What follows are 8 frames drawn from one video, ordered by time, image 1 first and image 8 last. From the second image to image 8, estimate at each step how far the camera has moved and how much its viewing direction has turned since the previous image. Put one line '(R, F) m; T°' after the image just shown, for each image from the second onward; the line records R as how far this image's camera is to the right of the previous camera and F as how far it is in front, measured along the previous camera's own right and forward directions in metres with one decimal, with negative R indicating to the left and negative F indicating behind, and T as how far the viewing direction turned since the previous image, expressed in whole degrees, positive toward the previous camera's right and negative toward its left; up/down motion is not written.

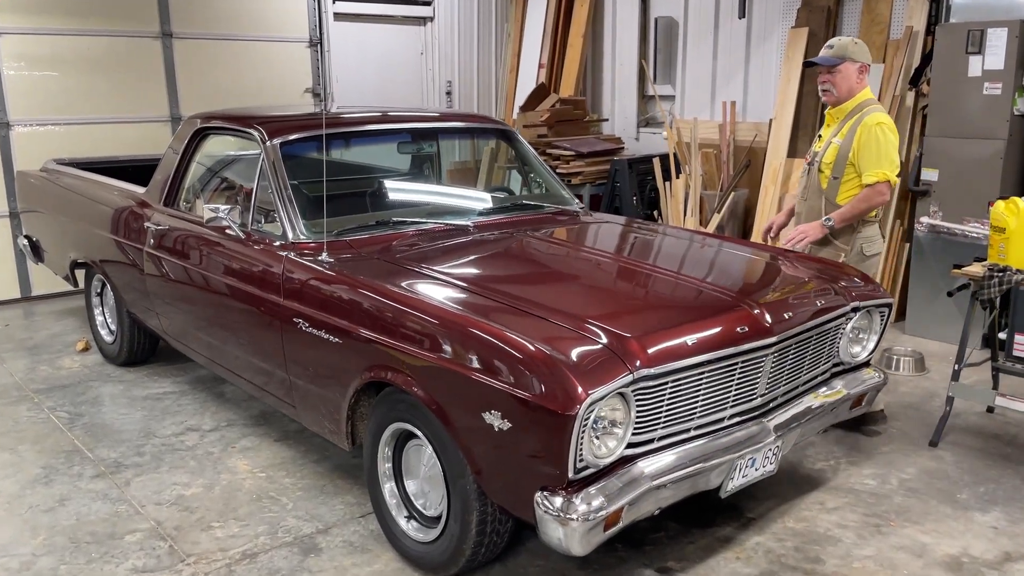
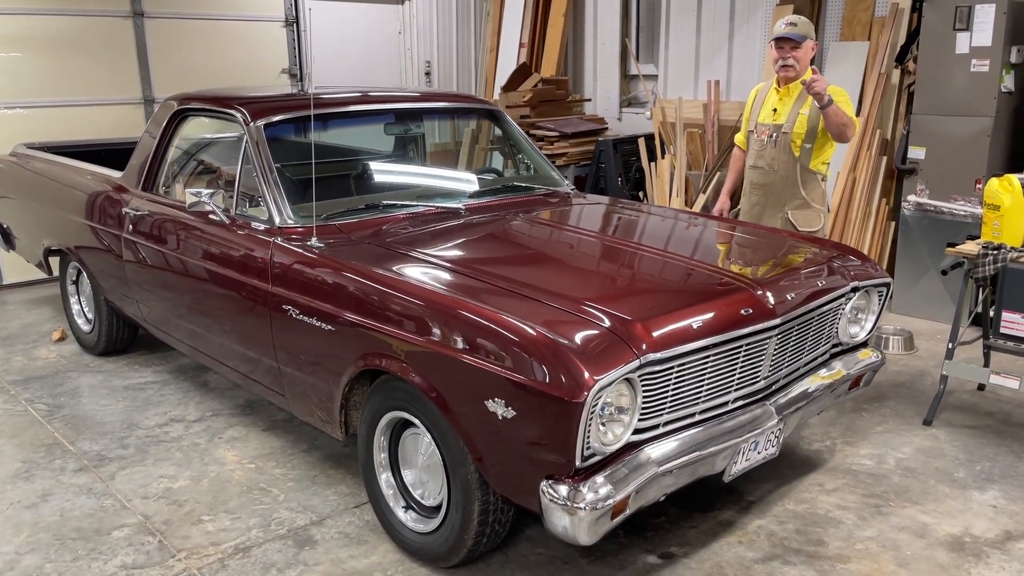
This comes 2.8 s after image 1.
(-0.1, +0.1) m; +2°
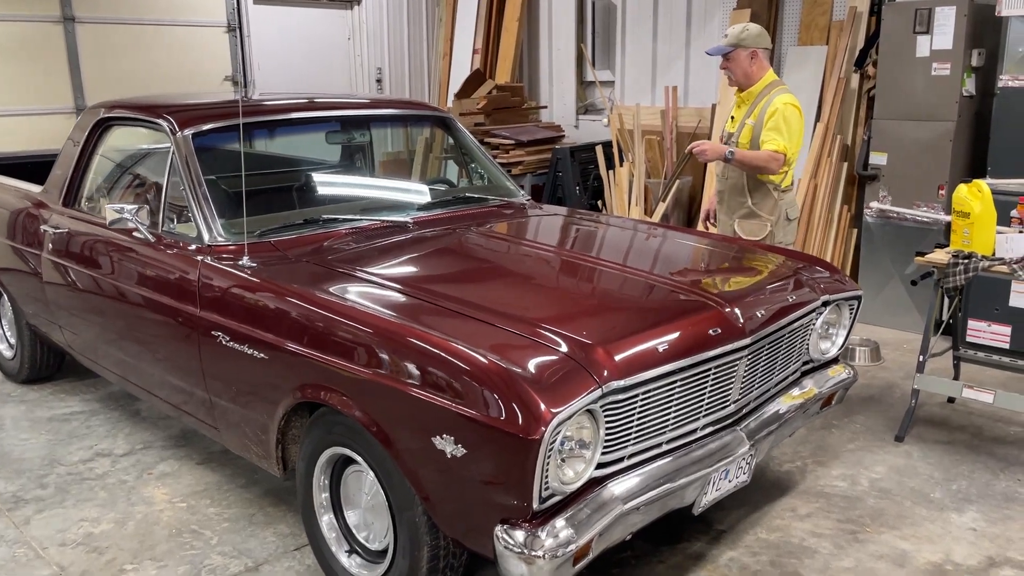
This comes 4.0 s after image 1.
(0.0, +0.2) m; +3°
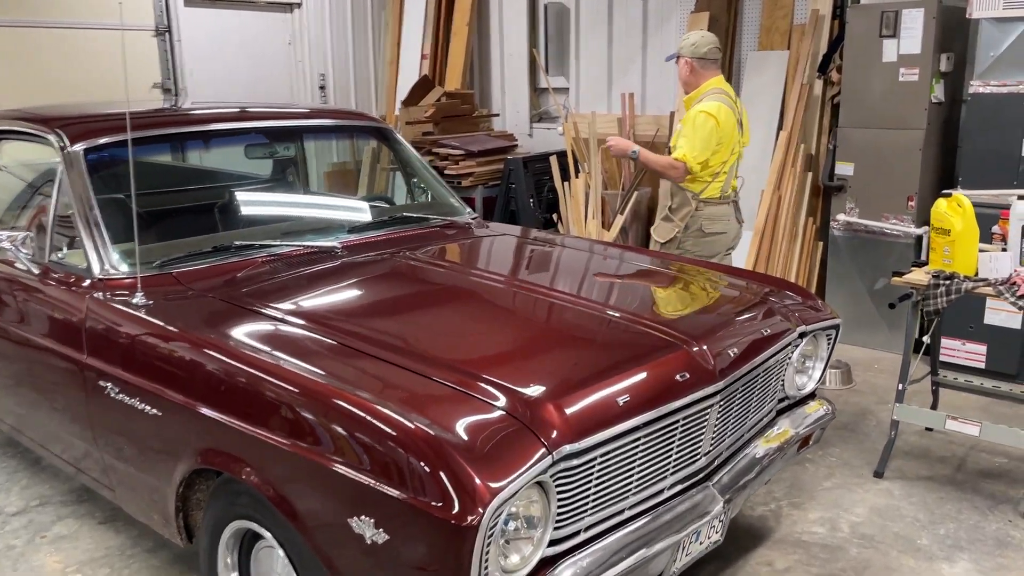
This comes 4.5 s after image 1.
(+0.1, +0.3) m; +3°
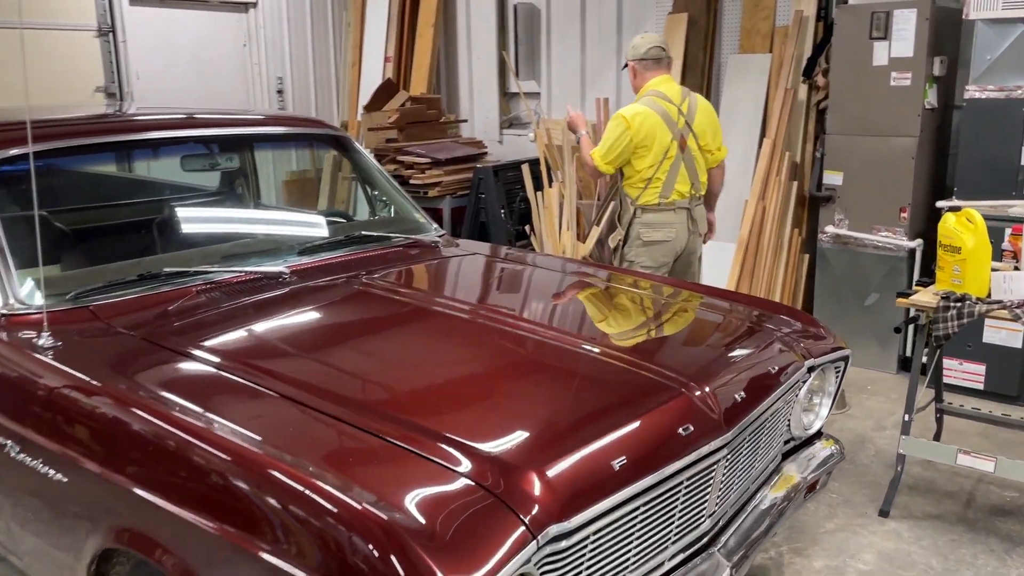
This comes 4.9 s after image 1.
(0.0, +0.3) m; +2°
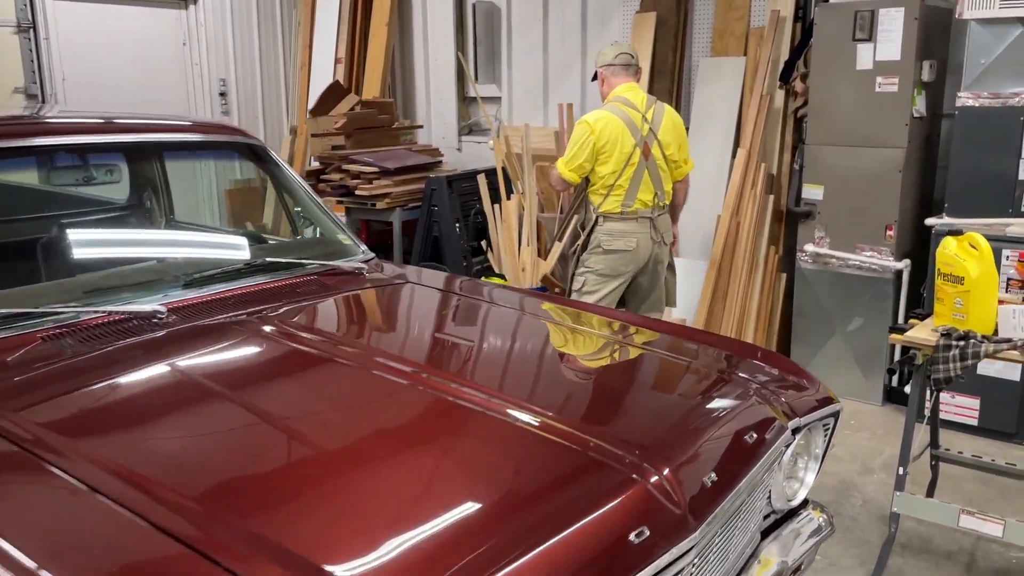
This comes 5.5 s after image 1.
(+0.1, +0.4) m; +2°
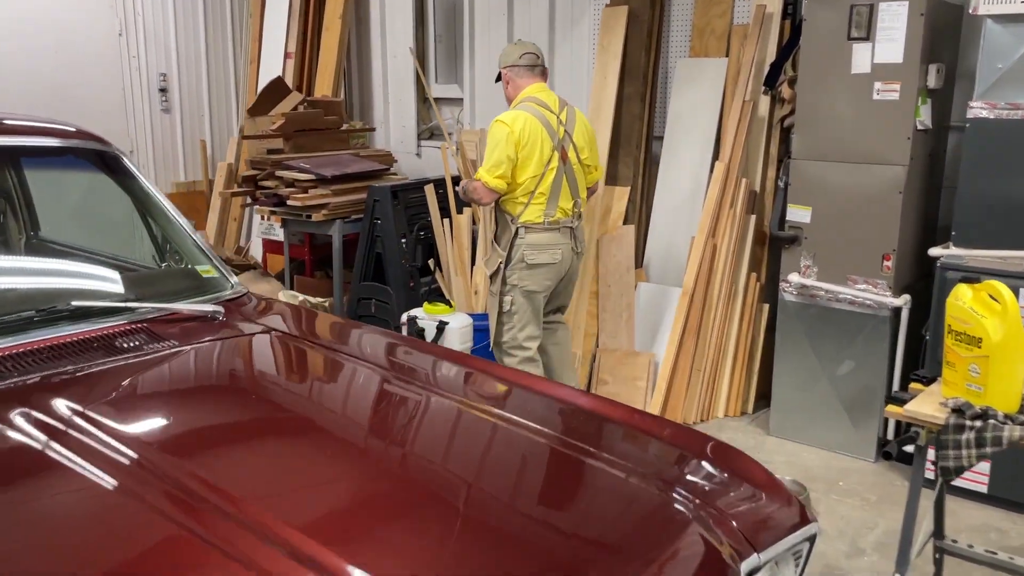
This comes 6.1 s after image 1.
(+0.2, +0.5) m; 0°
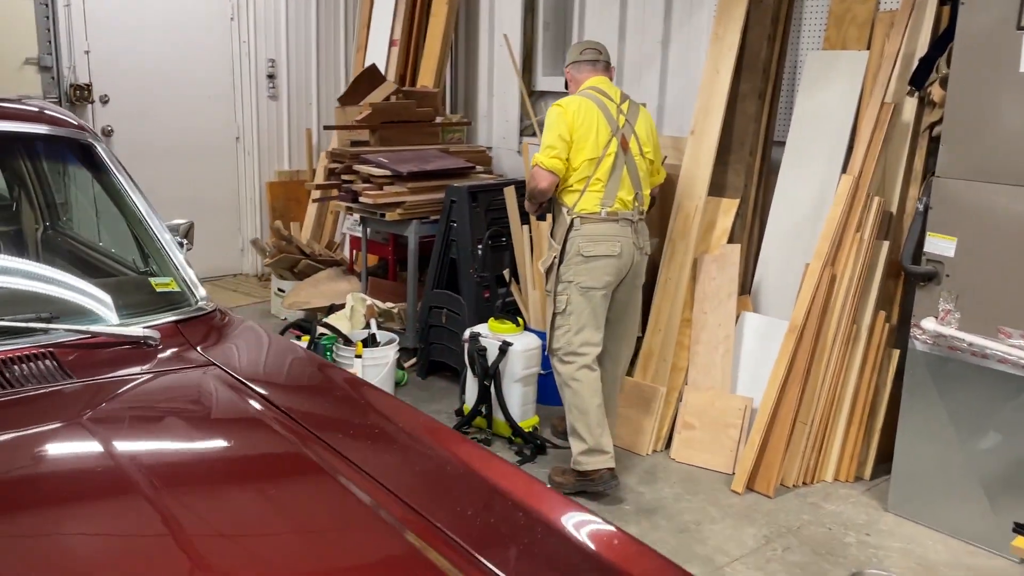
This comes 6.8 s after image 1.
(+0.3, +0.5) m; -10°
